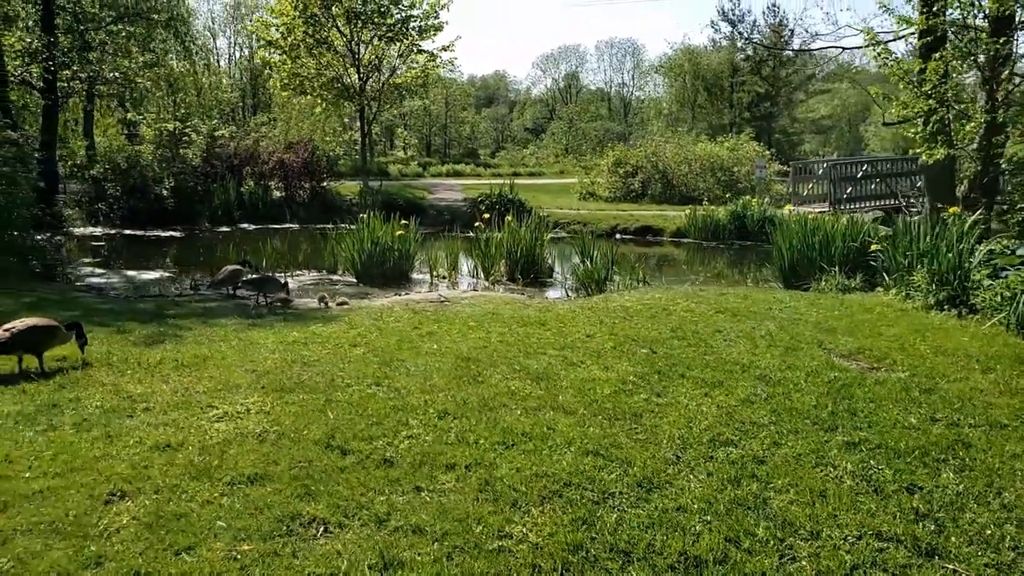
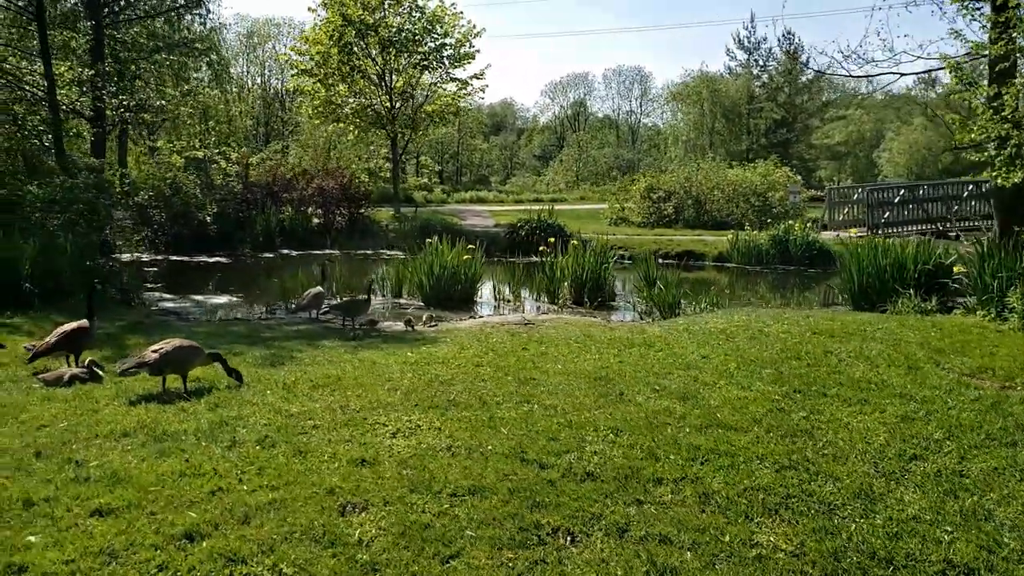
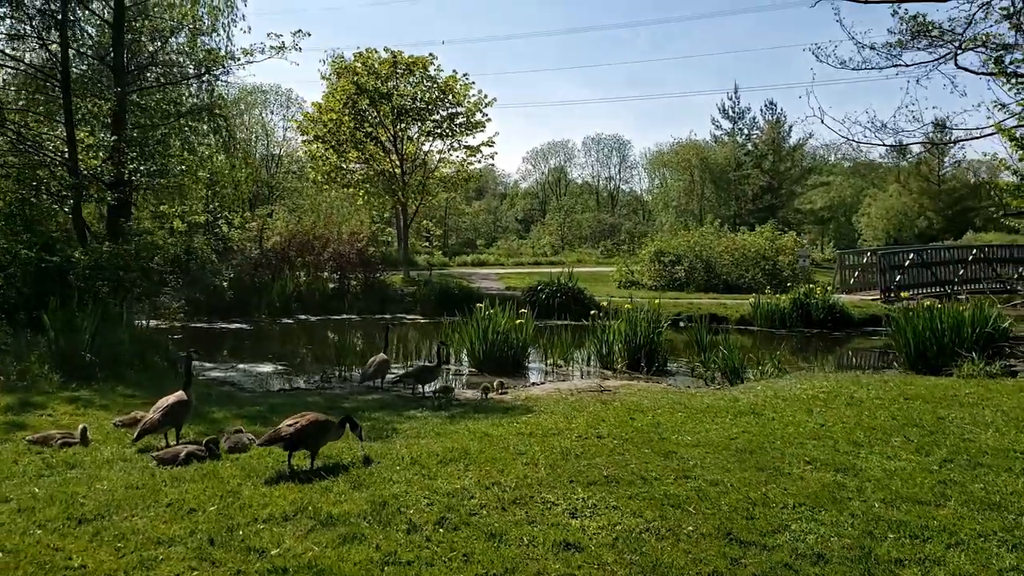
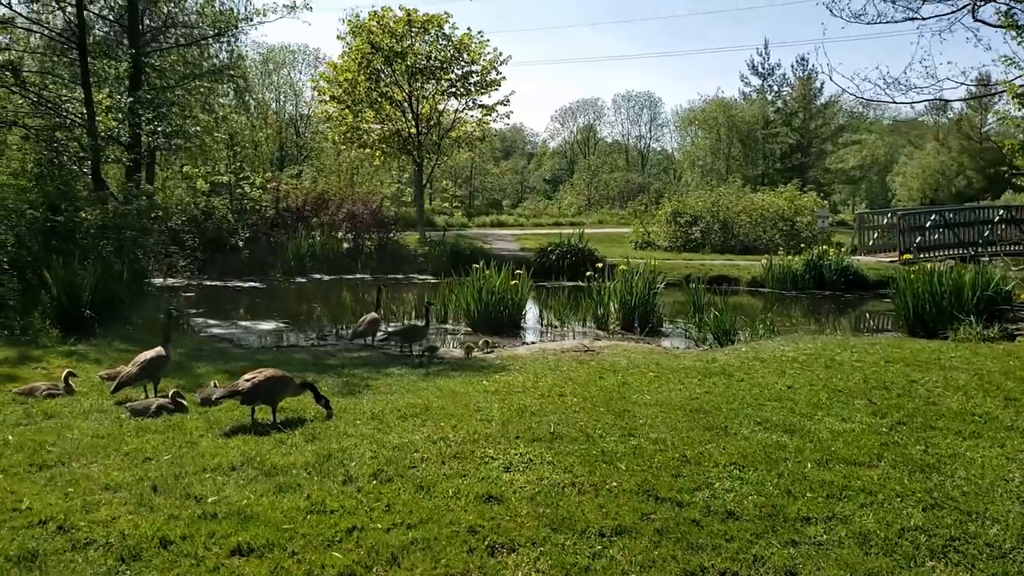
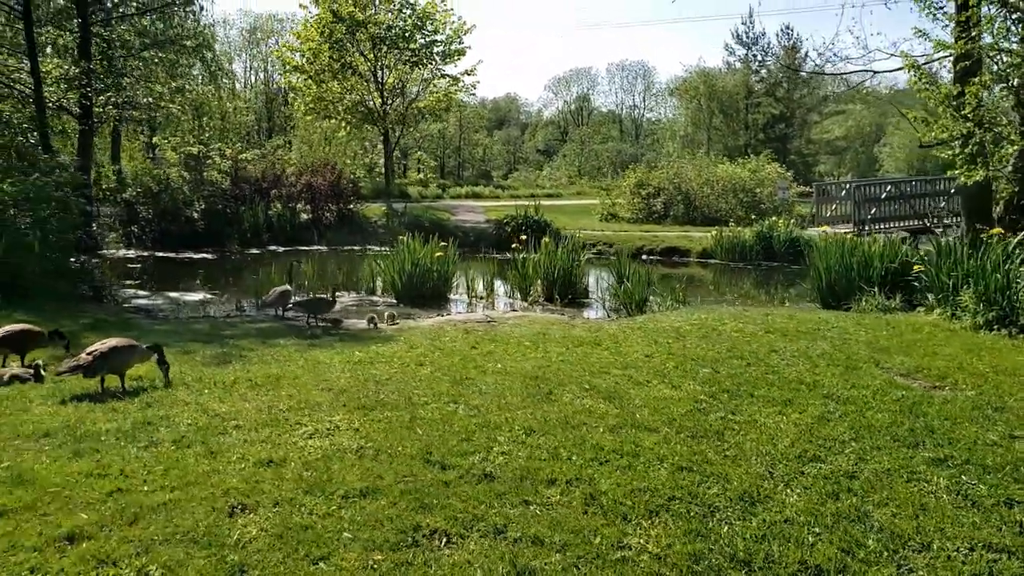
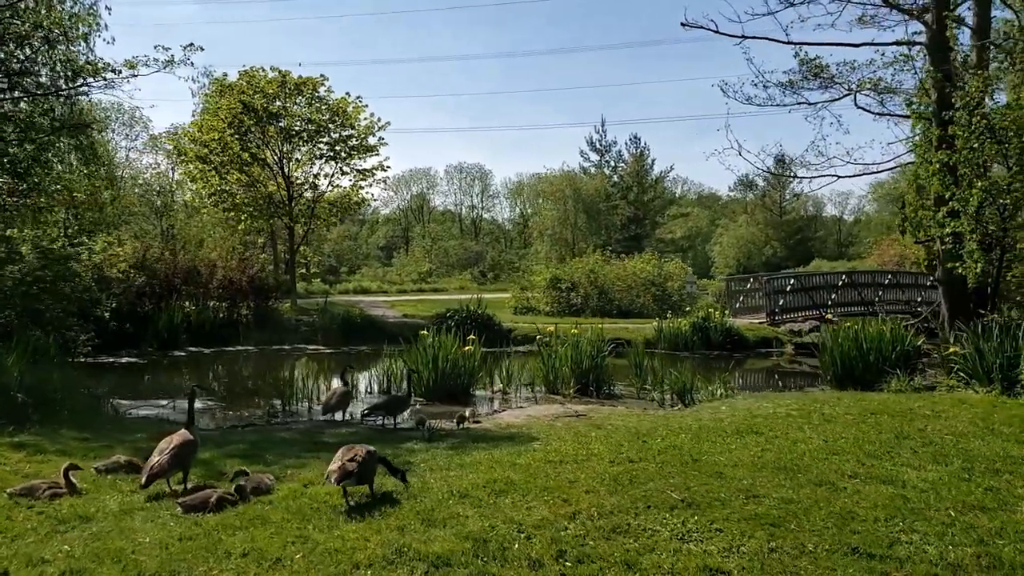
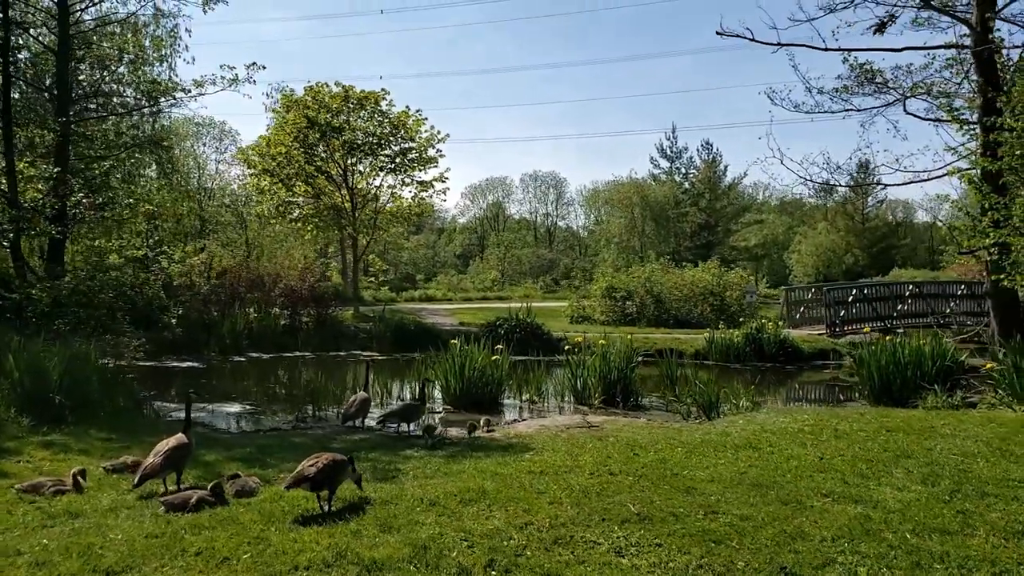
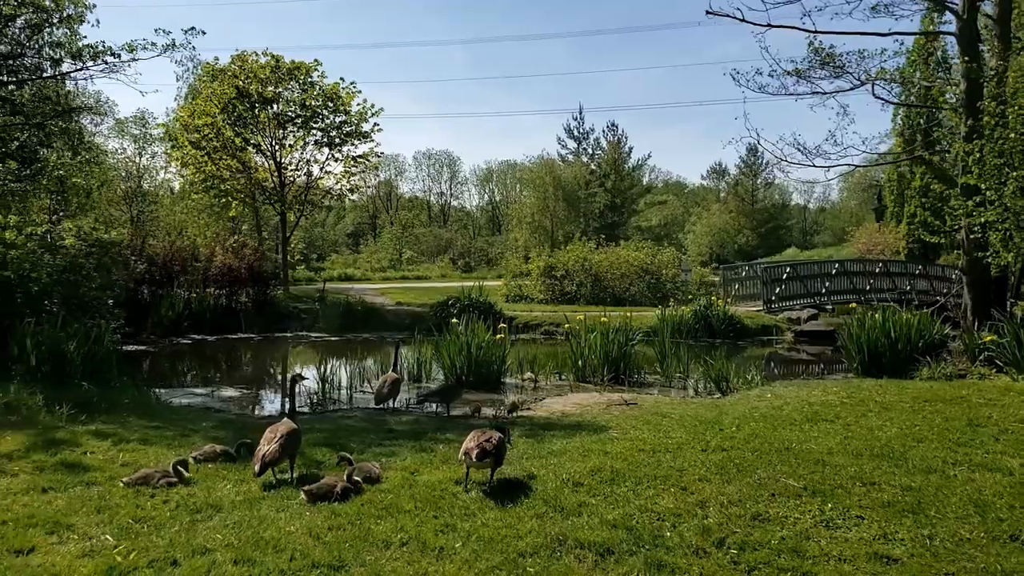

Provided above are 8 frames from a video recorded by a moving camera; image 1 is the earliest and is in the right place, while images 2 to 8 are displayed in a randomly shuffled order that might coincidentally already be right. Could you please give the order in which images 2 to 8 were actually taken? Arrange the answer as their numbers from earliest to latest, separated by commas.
5, 2, 4, 3, 7, 6, 8
